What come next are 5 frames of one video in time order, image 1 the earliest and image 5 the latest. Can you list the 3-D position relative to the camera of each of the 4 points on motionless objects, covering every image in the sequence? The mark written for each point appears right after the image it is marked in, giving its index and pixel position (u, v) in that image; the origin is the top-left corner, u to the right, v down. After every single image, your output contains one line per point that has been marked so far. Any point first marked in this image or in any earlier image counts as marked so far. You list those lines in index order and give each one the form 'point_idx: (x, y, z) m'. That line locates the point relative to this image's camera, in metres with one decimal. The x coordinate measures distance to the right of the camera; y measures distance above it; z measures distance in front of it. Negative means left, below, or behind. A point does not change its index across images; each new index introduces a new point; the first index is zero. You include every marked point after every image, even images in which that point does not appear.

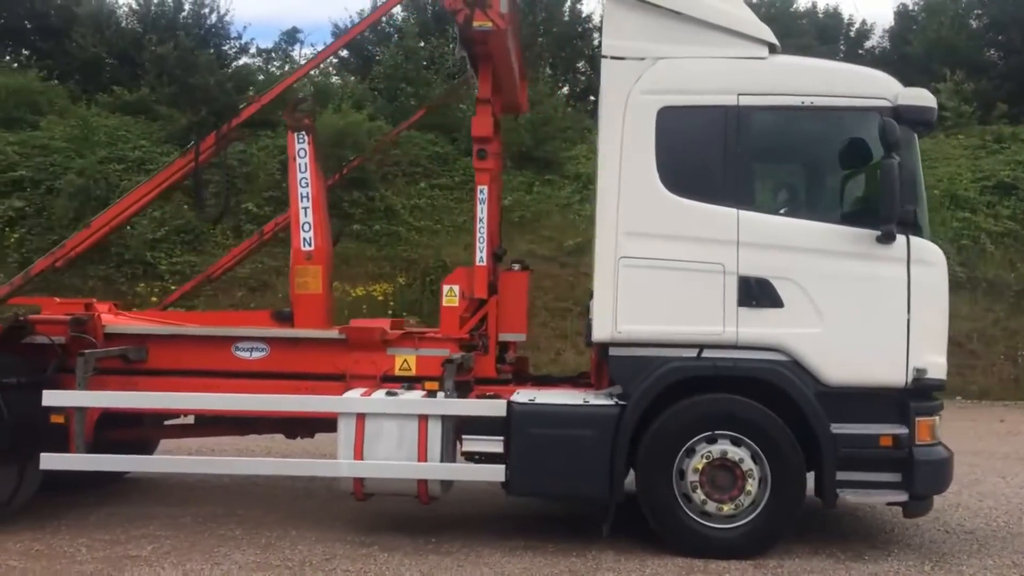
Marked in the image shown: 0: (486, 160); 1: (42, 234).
0: (-0.2, +0.9, +6.6) m
1: (-9.3, +1.1, +19.2) m
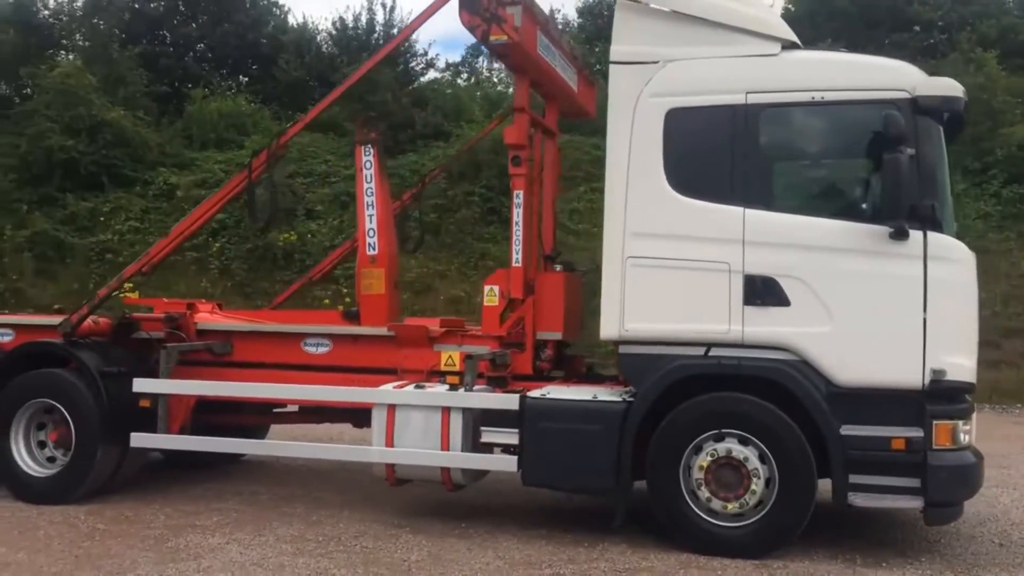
0: (+0.1, +0.9, +7.0) m
1: (-6.0, +1.0, +21.2) m
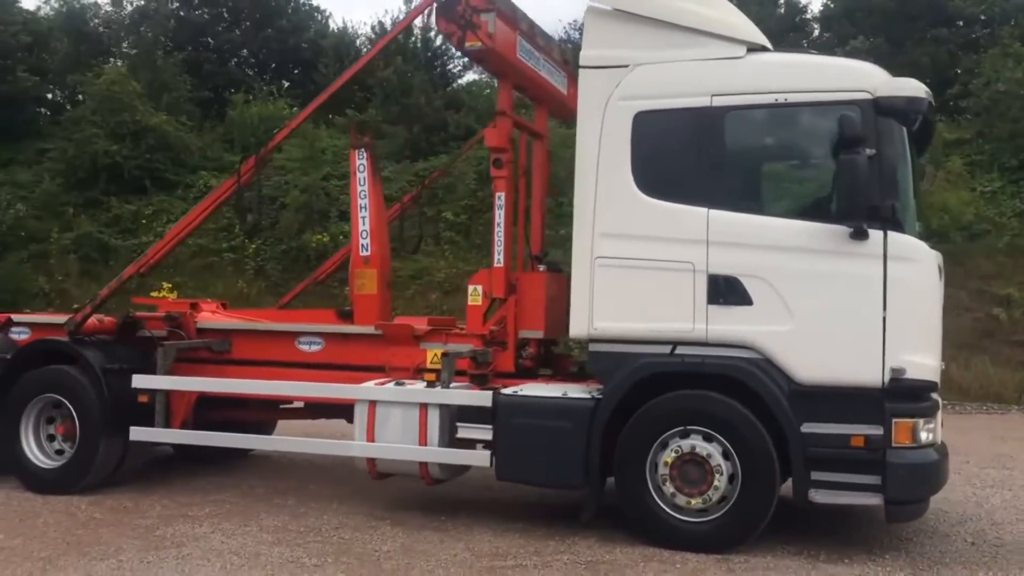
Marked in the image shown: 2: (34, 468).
0: (-0.1, +0.9, +7.1) m
1: (-5.3, +1.0, +21.7) m
2: (-3.7, -1.4, +7.5) m
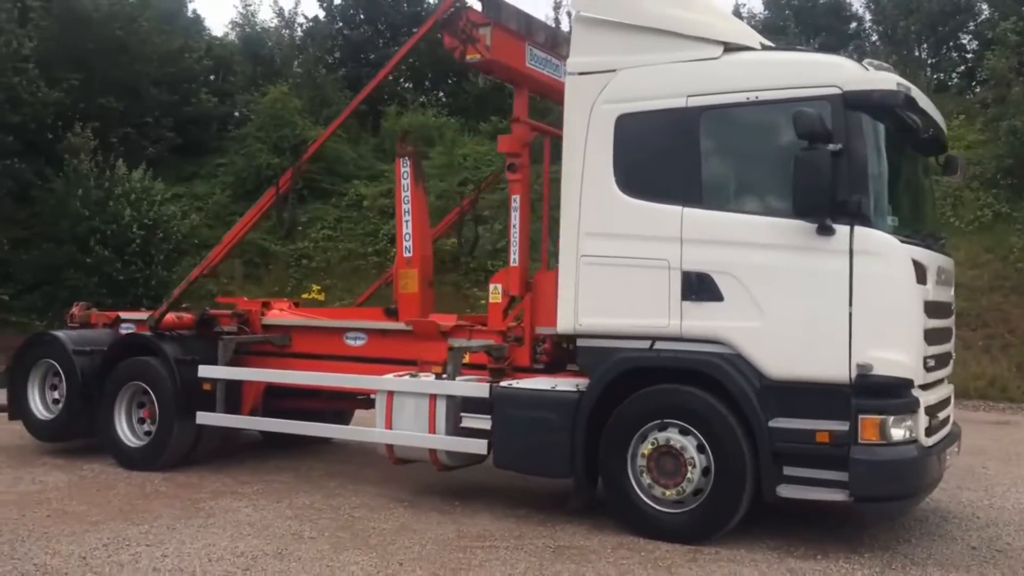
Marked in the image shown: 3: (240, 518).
0: (+0.1, +0.9, +7.5) m
1: (-2.3, +0.9, +22.8) m
2: (-3.4, -1.4, +8.5) m
3: (-1.9, -1.6, +6.7) m
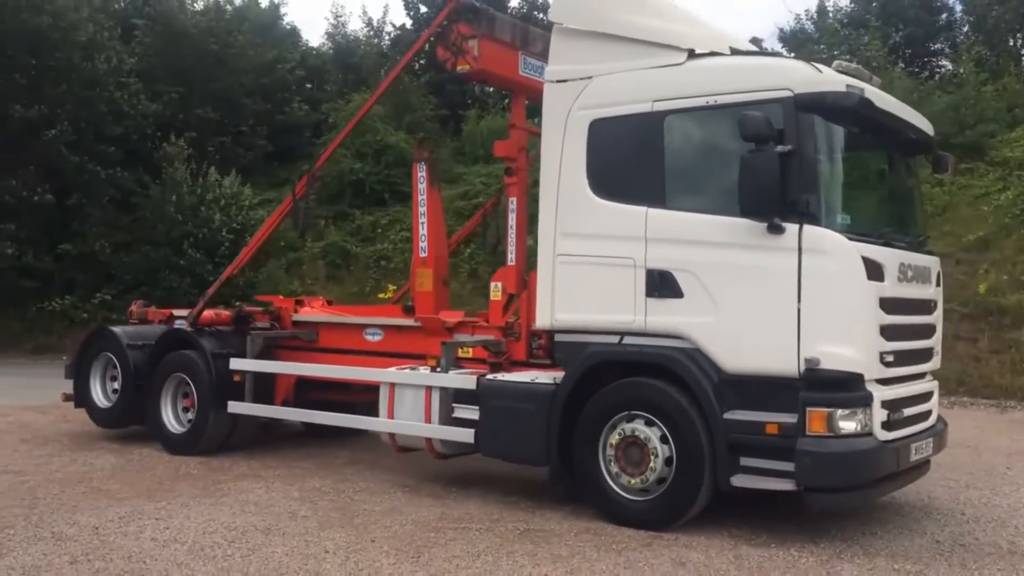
0: (0.0, +0.9, +7.9) m
1: (-0.6, +0.9, +23.3) m
2: (-3.3, -1.4, +9.3) m
3: (-2.0, -1.6, +7.3) m
